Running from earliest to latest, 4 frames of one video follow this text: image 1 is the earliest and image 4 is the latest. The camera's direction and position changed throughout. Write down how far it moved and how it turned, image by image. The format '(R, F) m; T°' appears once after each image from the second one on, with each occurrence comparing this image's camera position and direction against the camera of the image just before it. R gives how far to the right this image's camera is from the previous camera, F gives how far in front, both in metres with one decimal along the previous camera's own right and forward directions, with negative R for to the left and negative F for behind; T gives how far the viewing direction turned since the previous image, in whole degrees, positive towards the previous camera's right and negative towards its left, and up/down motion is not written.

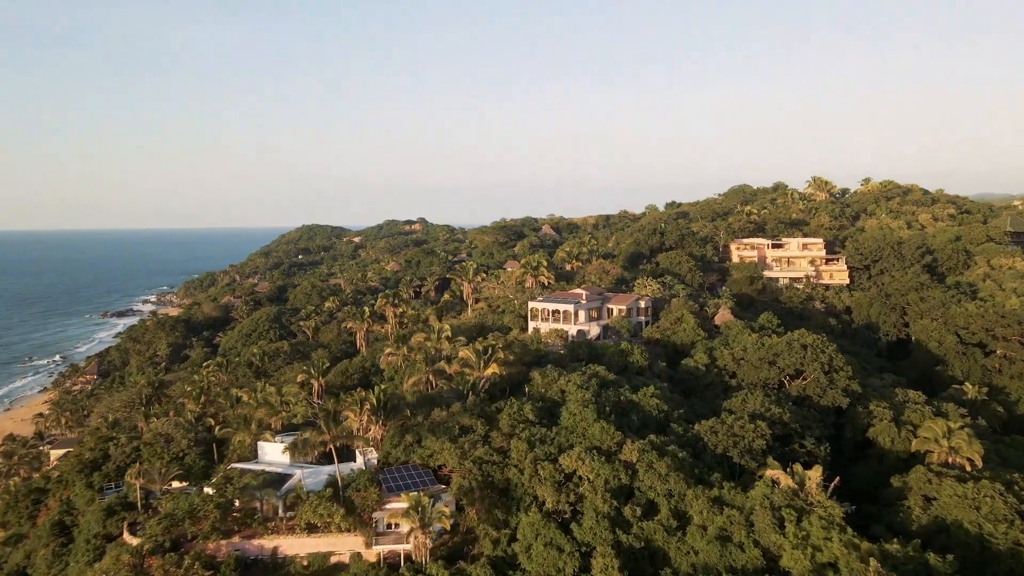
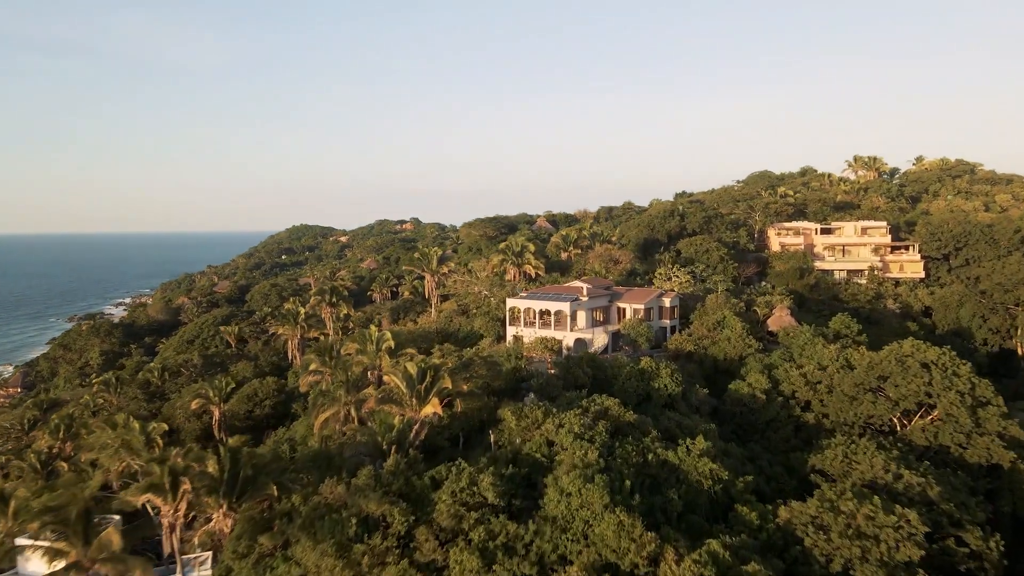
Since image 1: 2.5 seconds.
(+1.3, +15.5) m; 0°
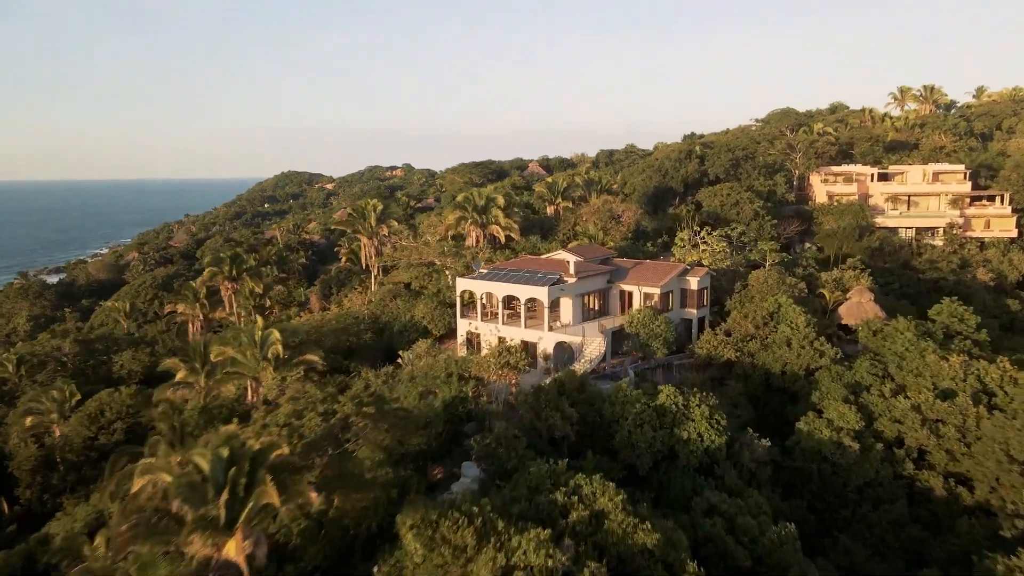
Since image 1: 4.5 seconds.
(+1.5, +12.4) m; 0°
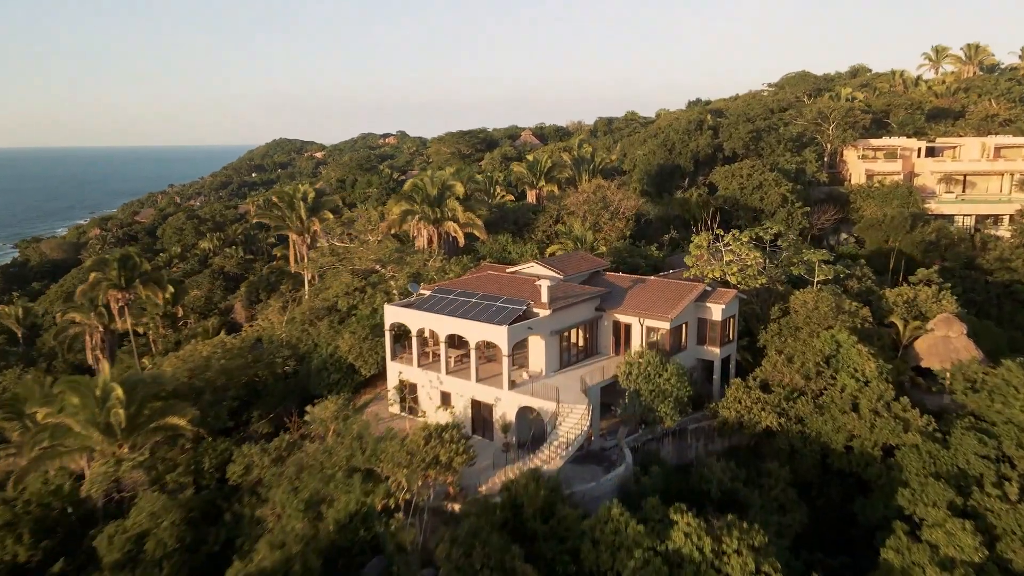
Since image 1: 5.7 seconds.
(+1.1, +7.4) m; 0°
